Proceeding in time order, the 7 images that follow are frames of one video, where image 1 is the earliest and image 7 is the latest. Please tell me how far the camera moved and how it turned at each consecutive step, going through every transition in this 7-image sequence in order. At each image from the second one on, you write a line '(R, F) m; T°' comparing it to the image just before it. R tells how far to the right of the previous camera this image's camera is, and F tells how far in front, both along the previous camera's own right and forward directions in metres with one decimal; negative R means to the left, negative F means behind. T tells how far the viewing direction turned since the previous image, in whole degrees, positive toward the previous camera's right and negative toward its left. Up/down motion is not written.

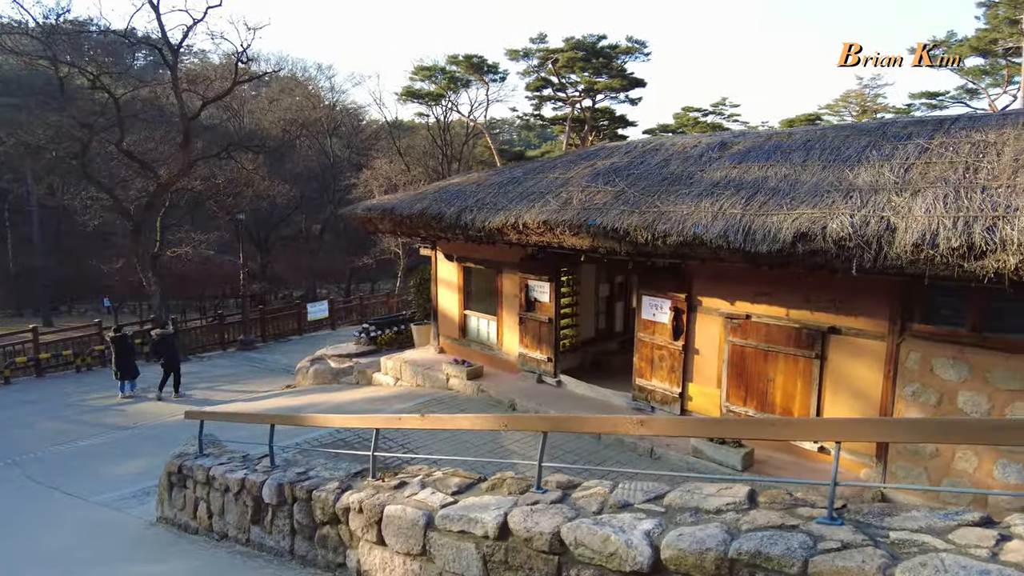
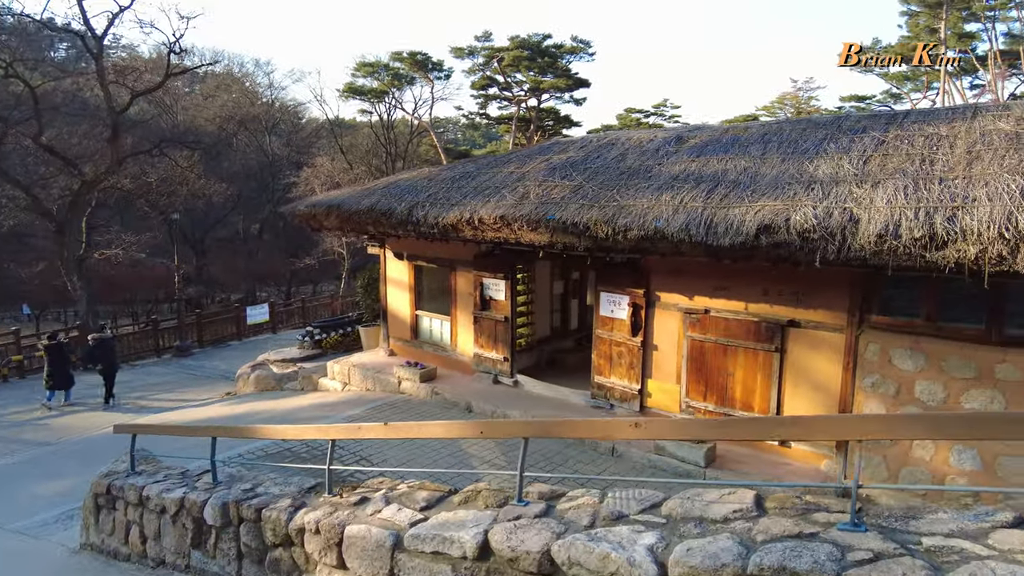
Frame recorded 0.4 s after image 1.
(-0.1, +0.2) m; +5°
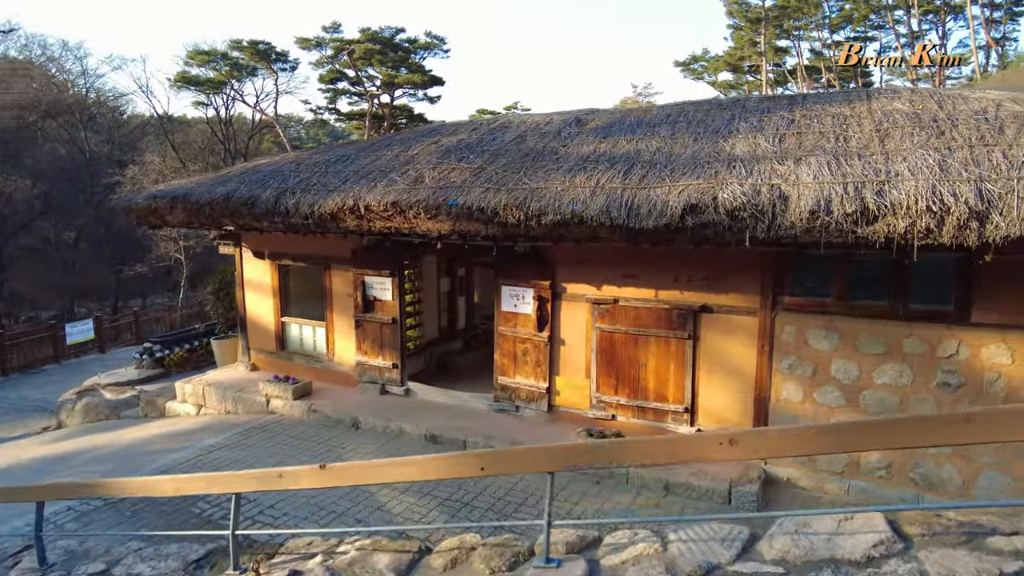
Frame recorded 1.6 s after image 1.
(-0.4, +0.6) m; +13°
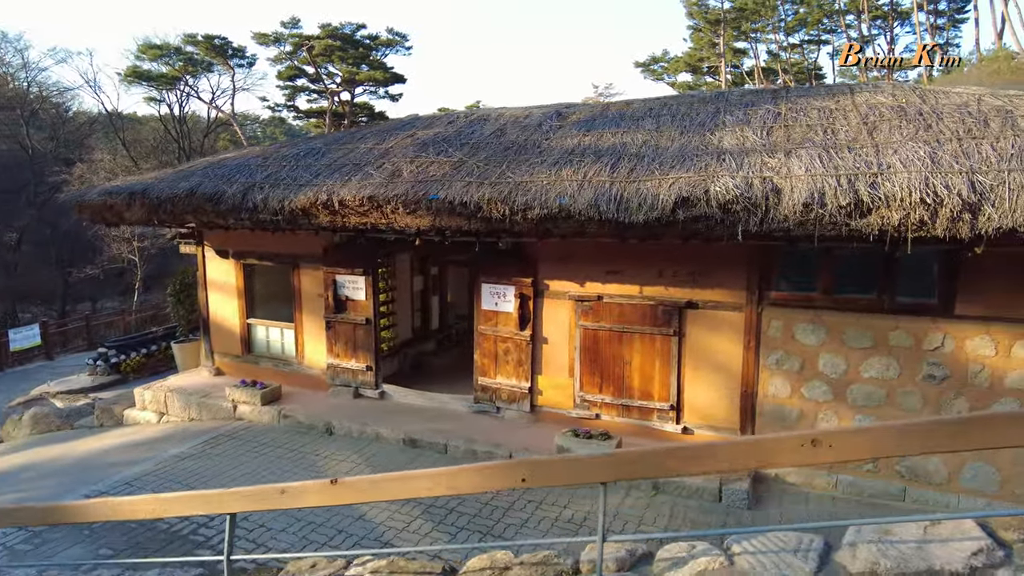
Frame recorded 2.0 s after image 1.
(-0.2, +0.2) m; +3°
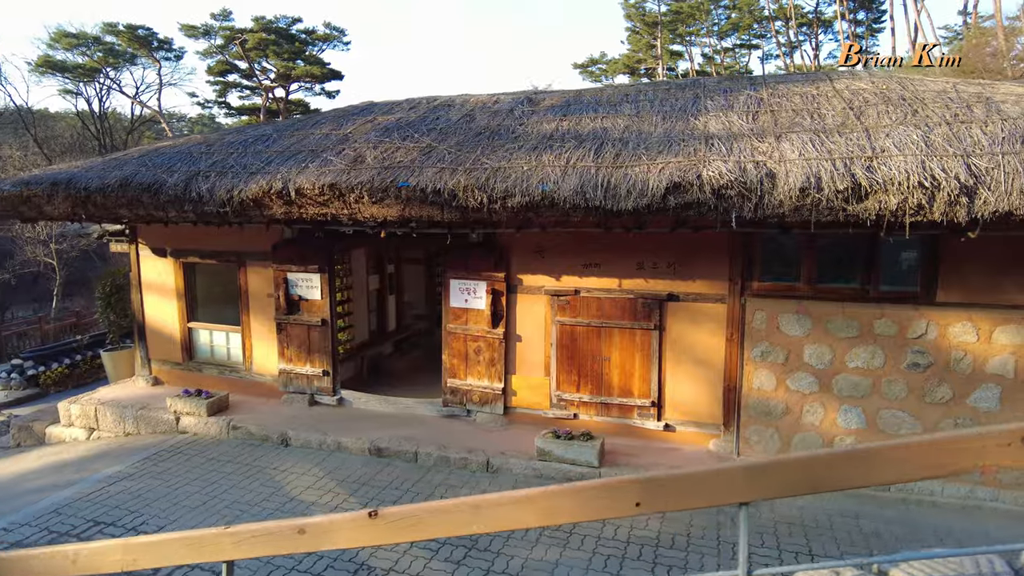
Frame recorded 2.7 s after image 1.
(-0.3, +0.3) m; +5°
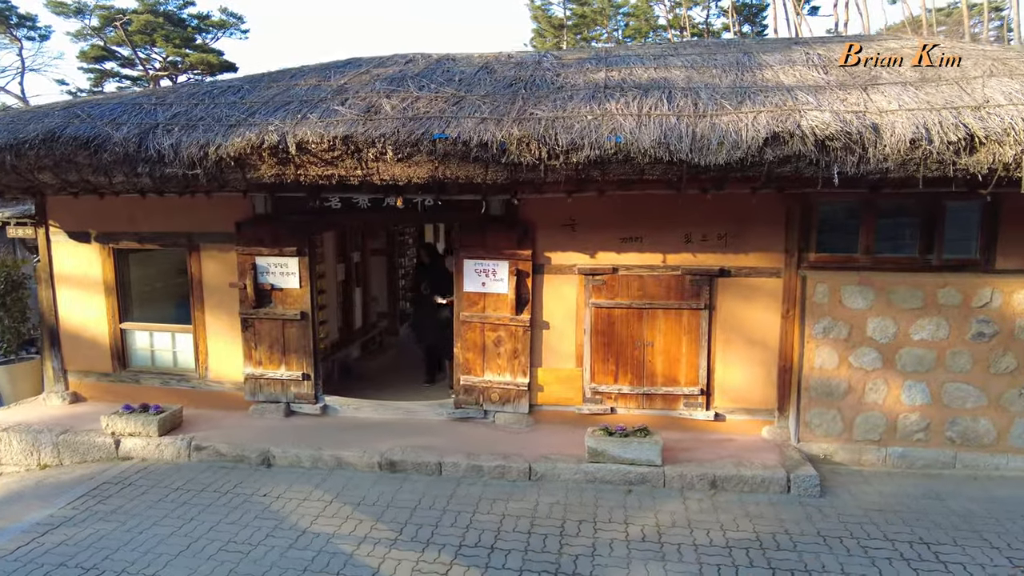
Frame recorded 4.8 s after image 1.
(-1.0, +0.8) m; +10°
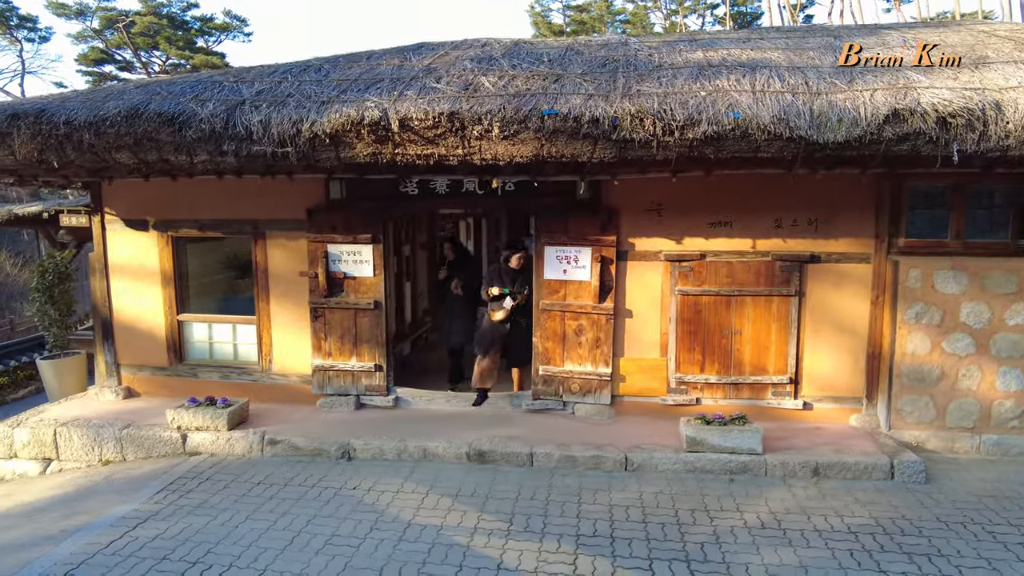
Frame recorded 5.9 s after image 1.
(-0.7, +0.1) m; +1°
